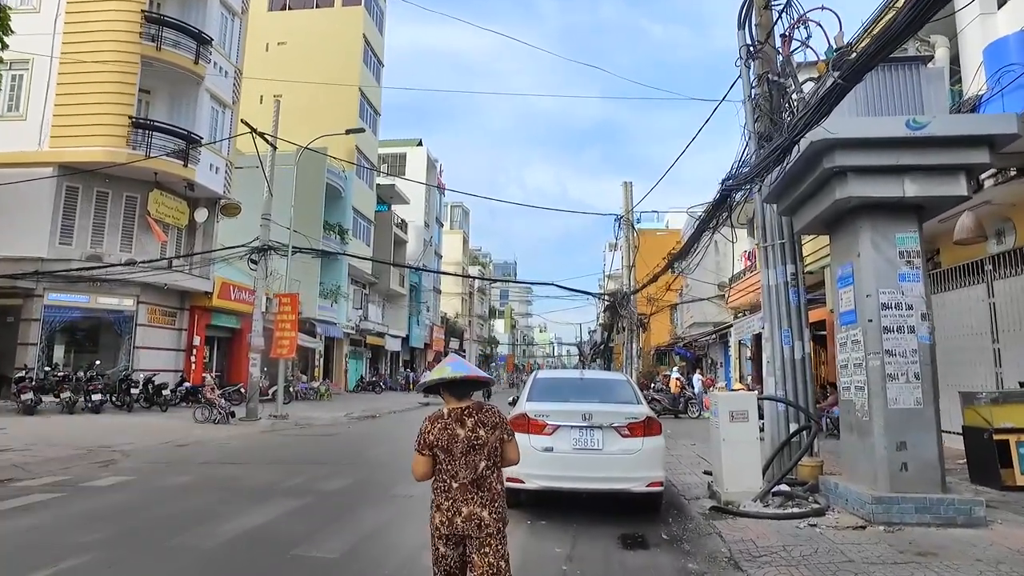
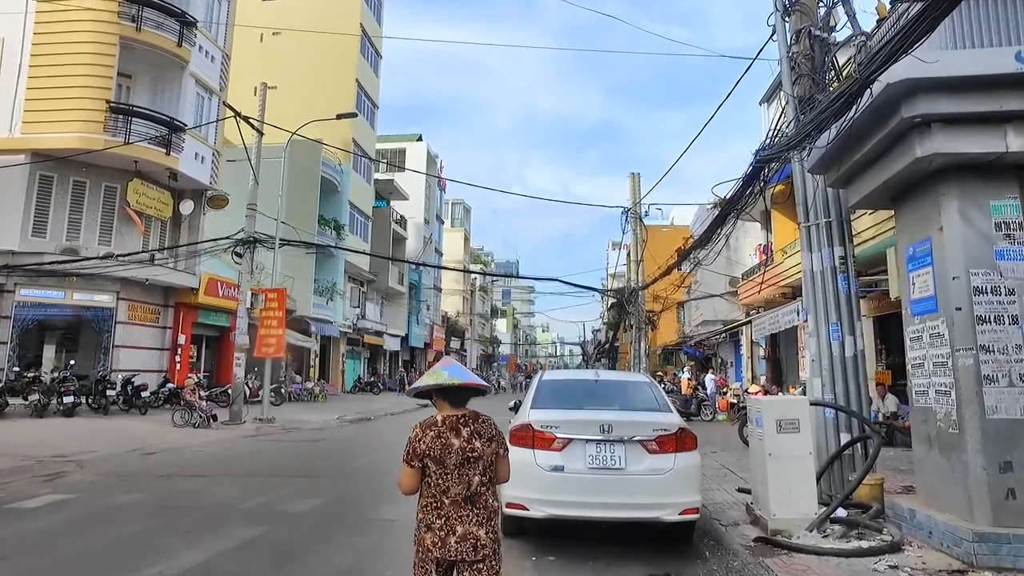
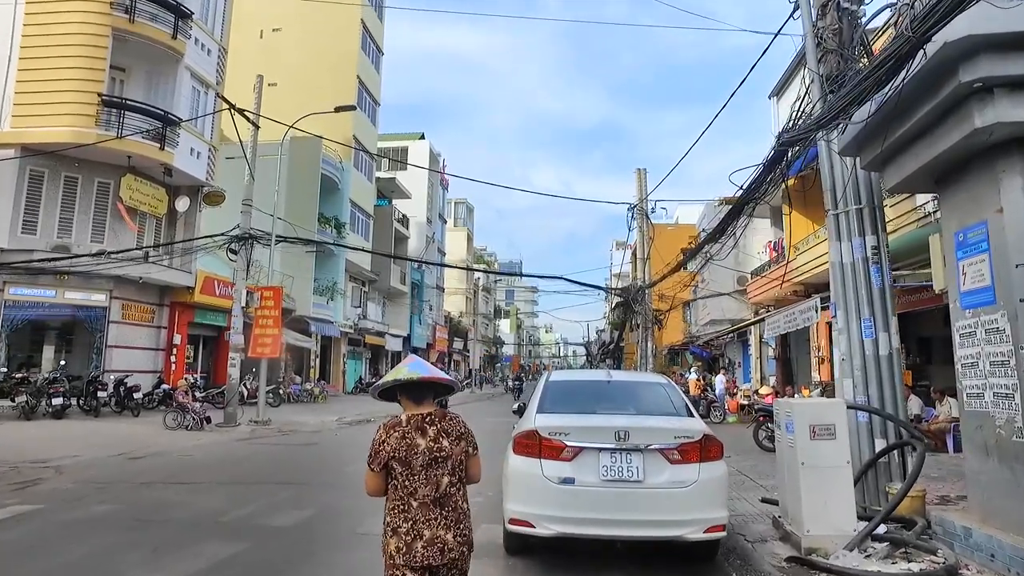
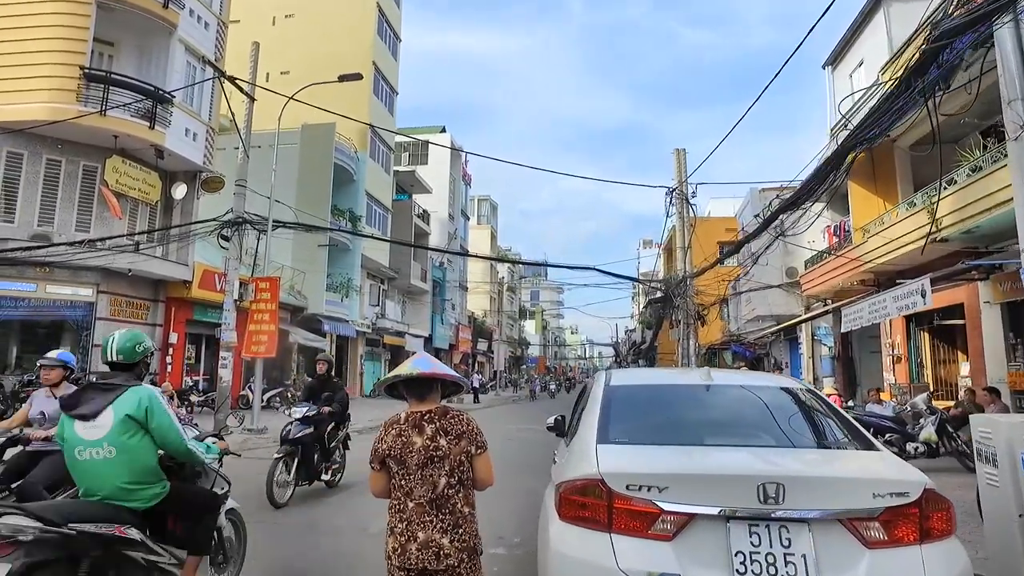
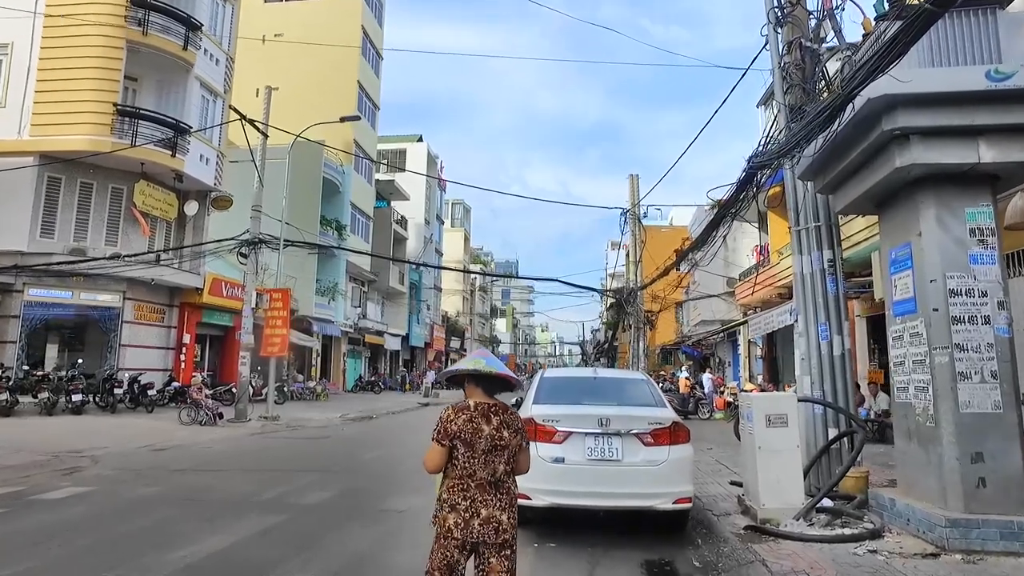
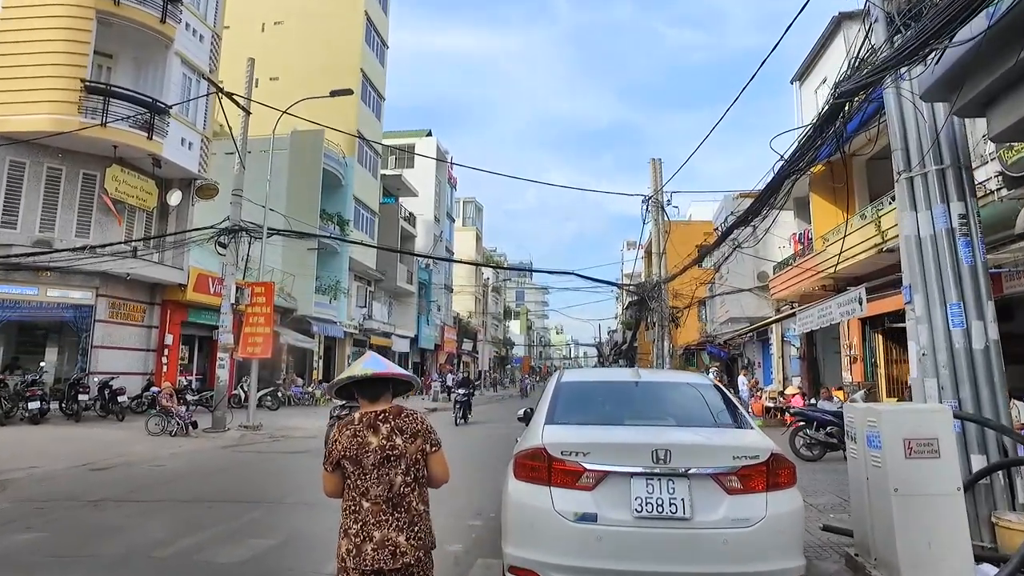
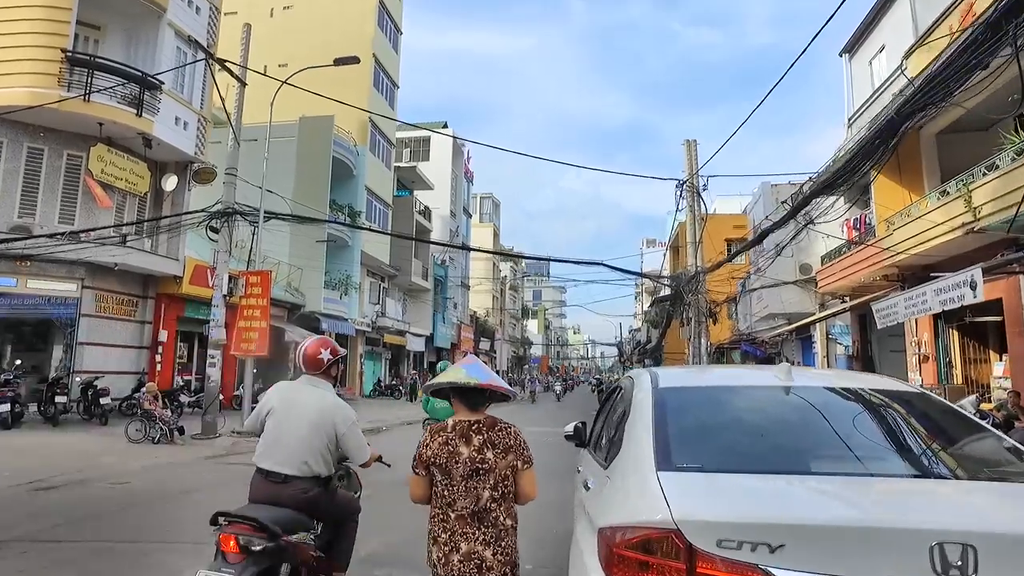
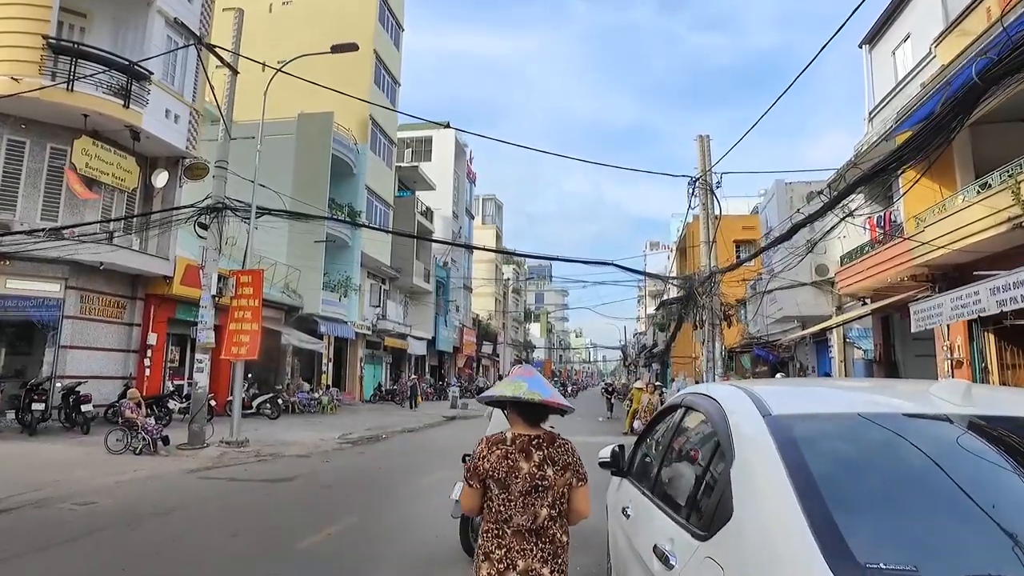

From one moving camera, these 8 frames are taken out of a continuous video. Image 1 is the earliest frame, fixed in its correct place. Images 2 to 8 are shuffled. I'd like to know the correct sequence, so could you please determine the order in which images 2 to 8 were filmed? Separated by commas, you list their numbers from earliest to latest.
5, 2, 3, 6, 4, 7, 8
